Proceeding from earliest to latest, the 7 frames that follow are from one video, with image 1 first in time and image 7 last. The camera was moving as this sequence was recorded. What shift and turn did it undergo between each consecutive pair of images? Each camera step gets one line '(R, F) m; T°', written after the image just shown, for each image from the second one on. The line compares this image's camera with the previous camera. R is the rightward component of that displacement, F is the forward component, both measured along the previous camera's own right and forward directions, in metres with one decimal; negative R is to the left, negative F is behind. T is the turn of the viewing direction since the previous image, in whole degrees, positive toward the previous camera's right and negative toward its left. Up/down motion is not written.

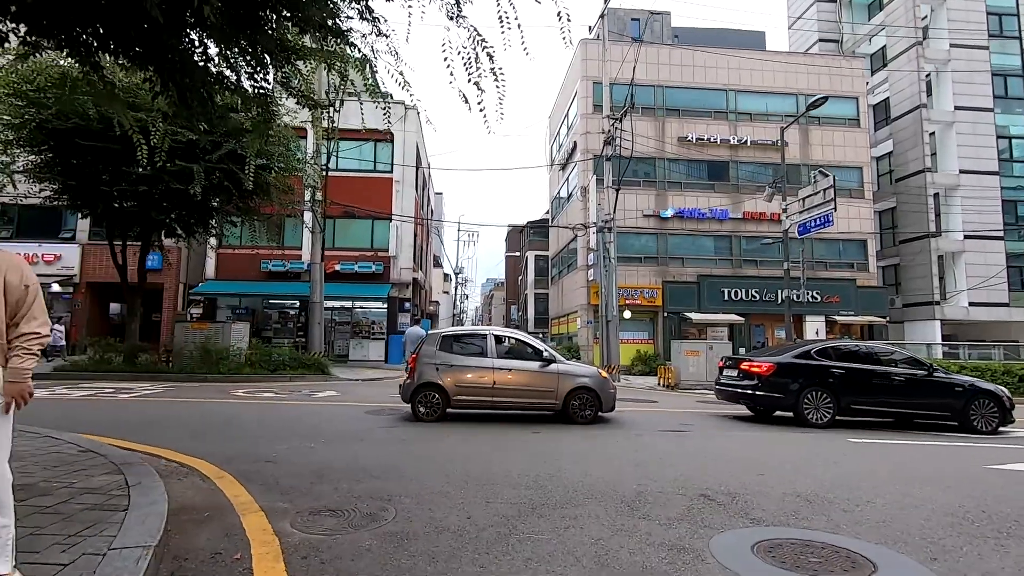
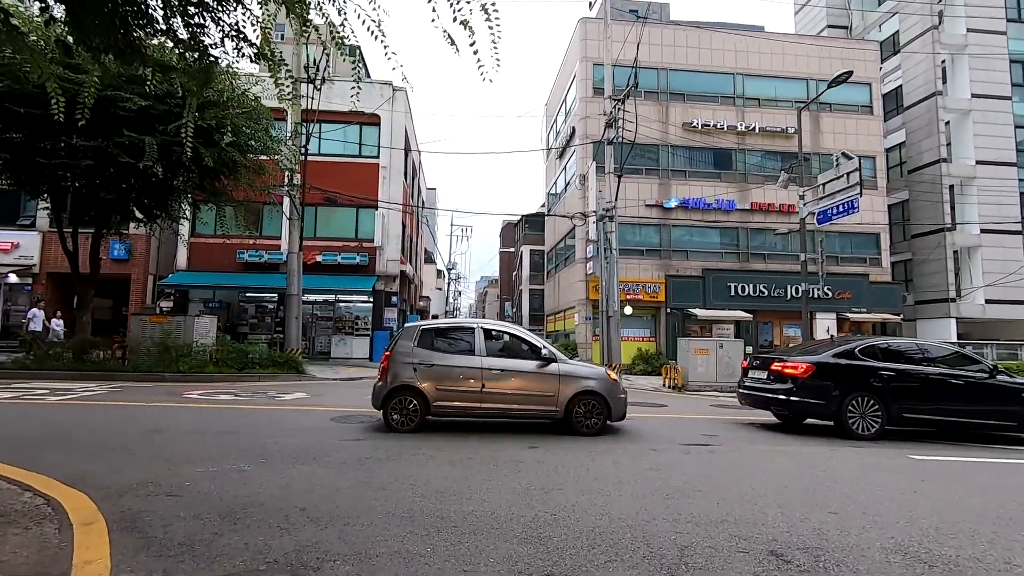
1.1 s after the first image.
(0.0, +1.6) m; +1°
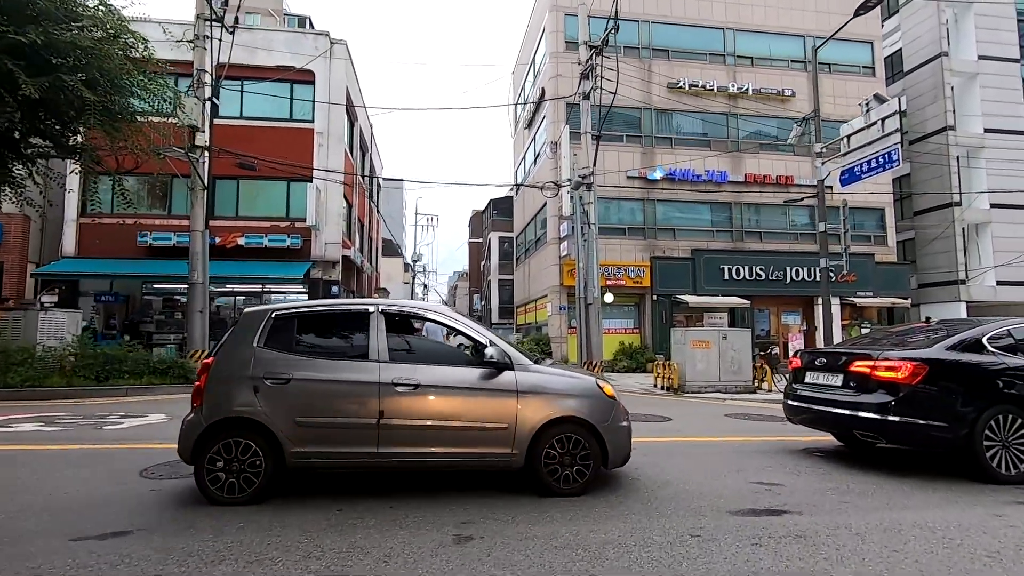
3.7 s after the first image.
(+0.5, +3.6) m; +3°
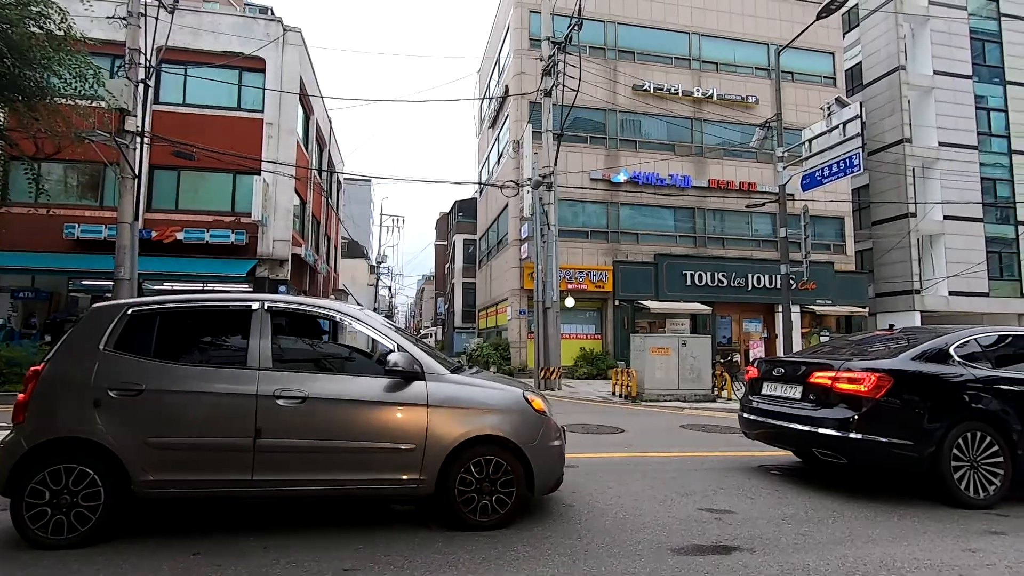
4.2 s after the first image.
(+0.4, +0.7) m; +3°
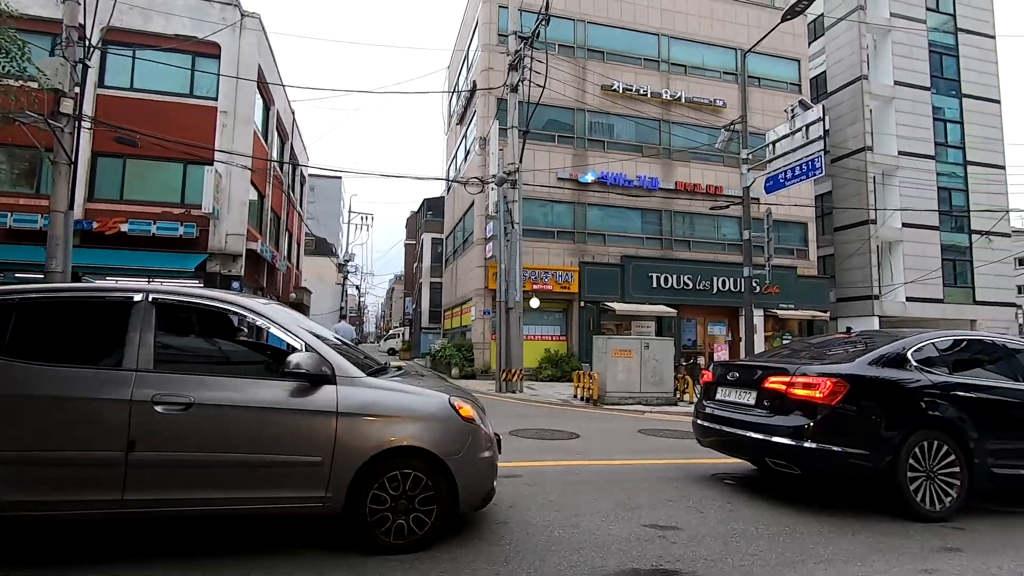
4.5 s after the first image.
(+0.3, +0.4) m; +3°
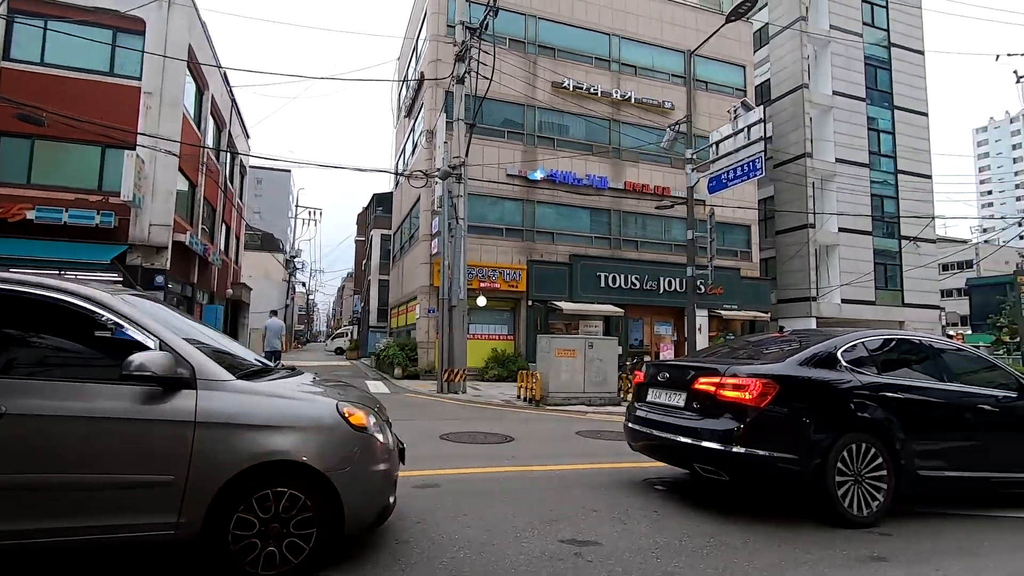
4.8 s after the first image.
(+0.4, +0.4) m; +5°
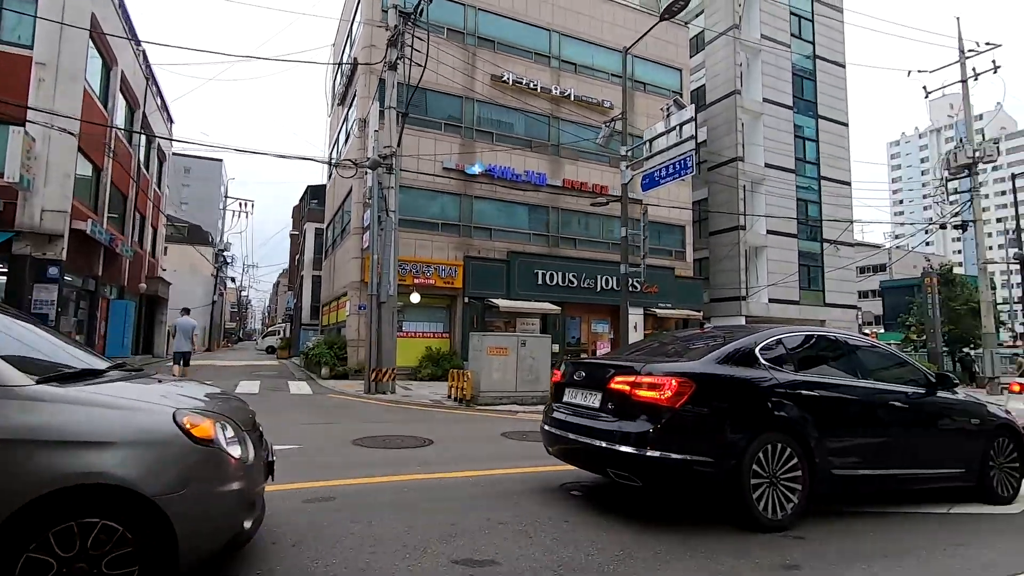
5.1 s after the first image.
(+0.4, +0.4) m; +6°
